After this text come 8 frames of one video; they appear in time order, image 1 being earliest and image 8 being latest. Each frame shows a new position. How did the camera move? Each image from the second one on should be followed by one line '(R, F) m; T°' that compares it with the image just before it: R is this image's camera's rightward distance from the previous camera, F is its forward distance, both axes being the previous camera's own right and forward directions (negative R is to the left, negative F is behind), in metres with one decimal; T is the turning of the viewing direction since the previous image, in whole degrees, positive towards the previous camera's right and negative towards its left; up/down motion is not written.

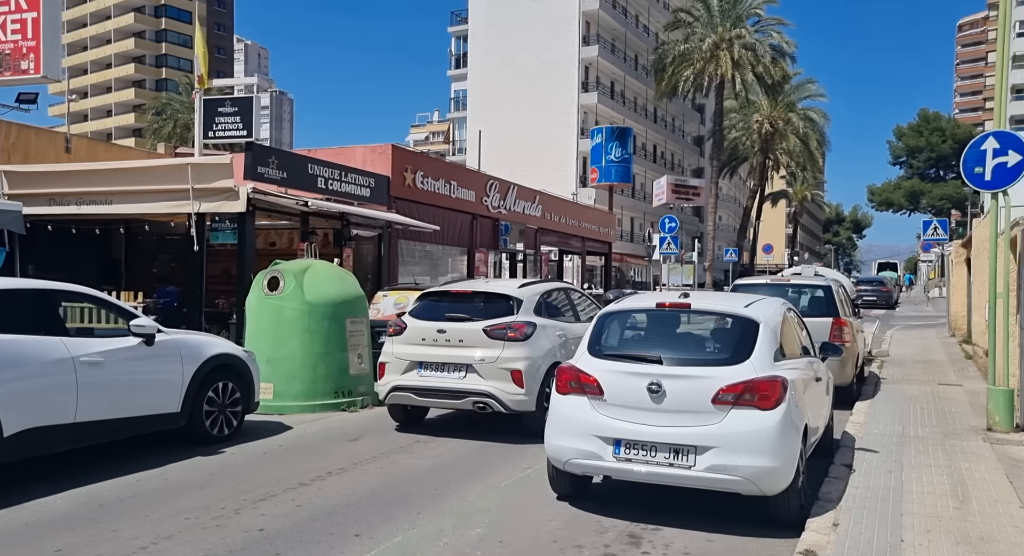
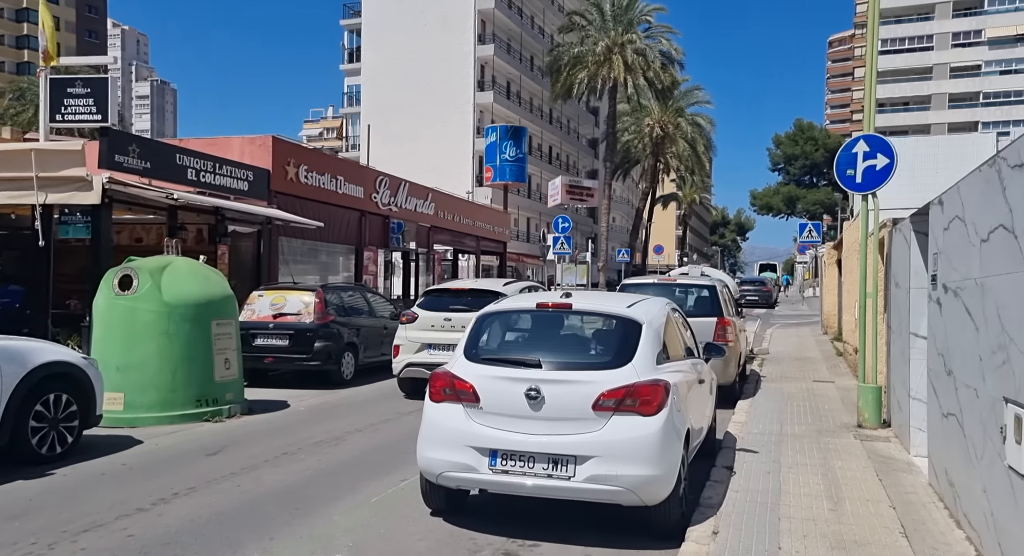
(+0.2, +0.3) m; +7°
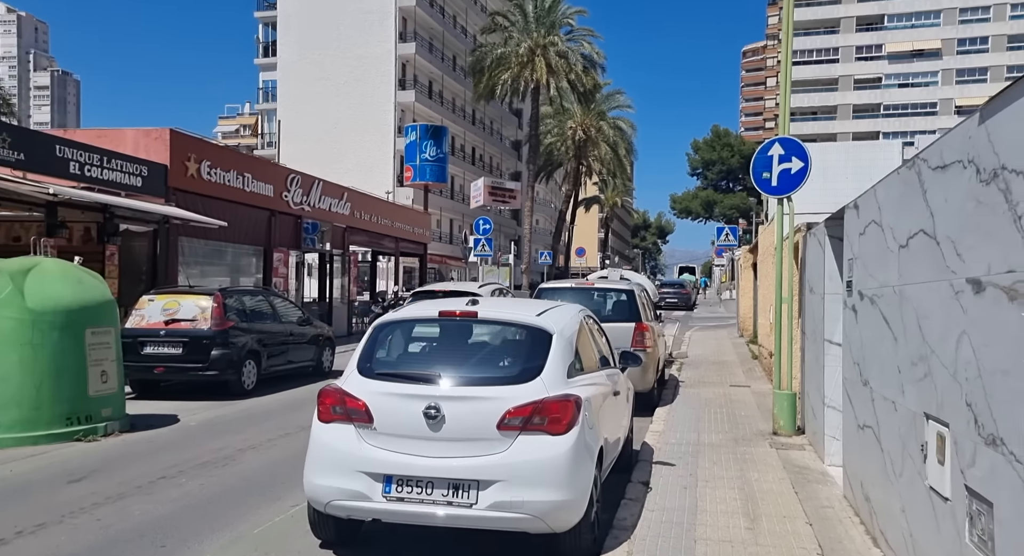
(+0.2, +0.4) m; +5°
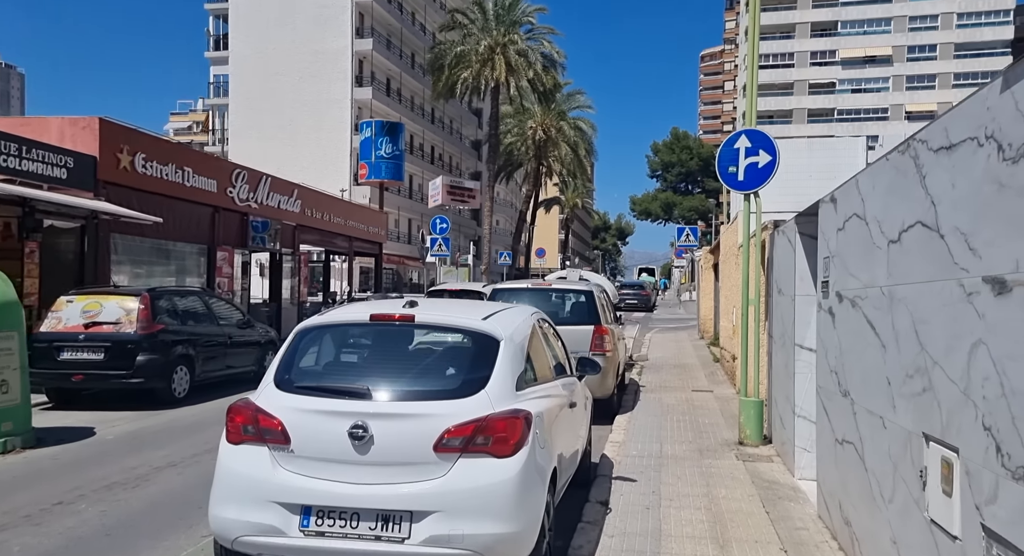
(+0.1, +0.6) m; +3°
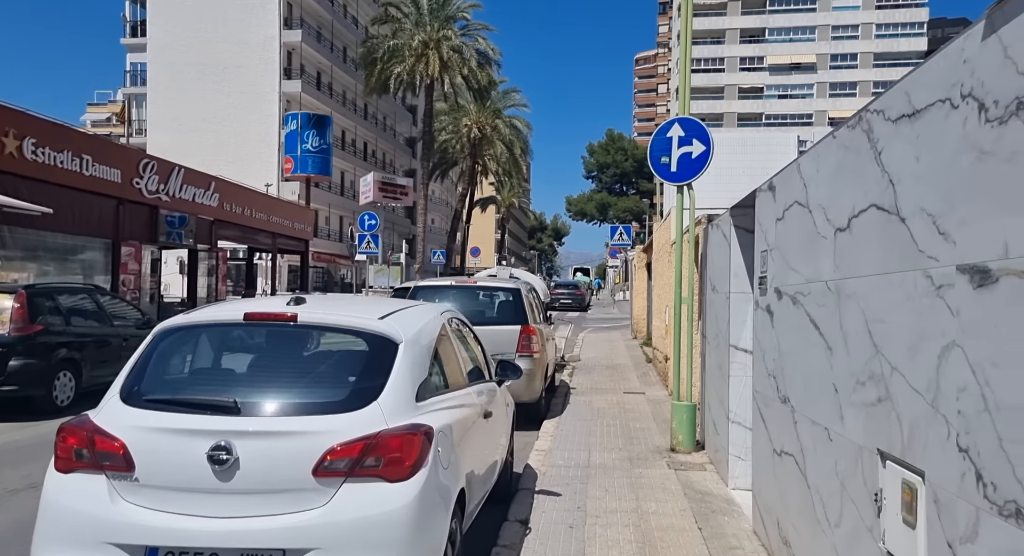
(+0.2, +0.6) m; +5°
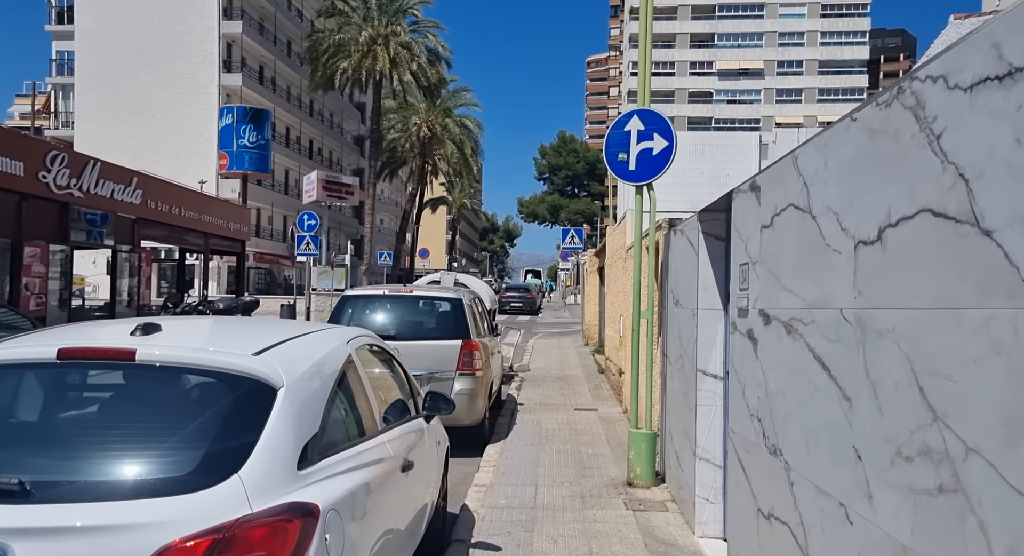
(+0.1, +1.0) m; +3°
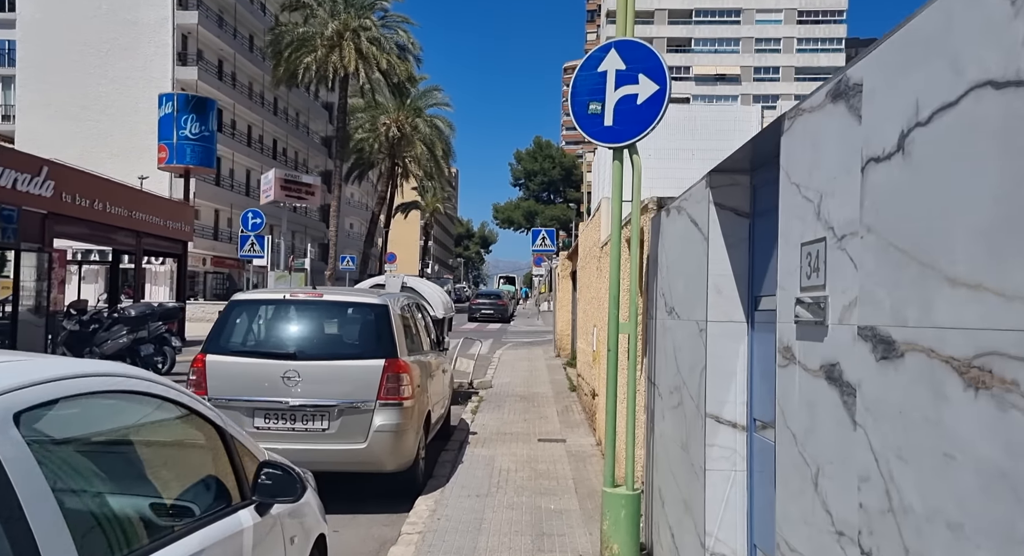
(+0.3, +2.0) m; +2°
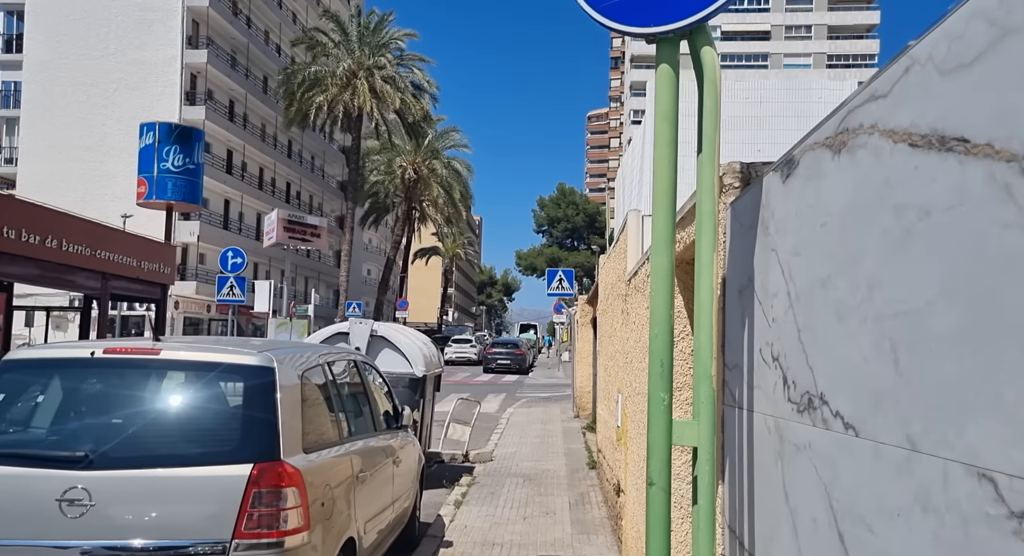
(+0.3, +2.8) m; -2°
